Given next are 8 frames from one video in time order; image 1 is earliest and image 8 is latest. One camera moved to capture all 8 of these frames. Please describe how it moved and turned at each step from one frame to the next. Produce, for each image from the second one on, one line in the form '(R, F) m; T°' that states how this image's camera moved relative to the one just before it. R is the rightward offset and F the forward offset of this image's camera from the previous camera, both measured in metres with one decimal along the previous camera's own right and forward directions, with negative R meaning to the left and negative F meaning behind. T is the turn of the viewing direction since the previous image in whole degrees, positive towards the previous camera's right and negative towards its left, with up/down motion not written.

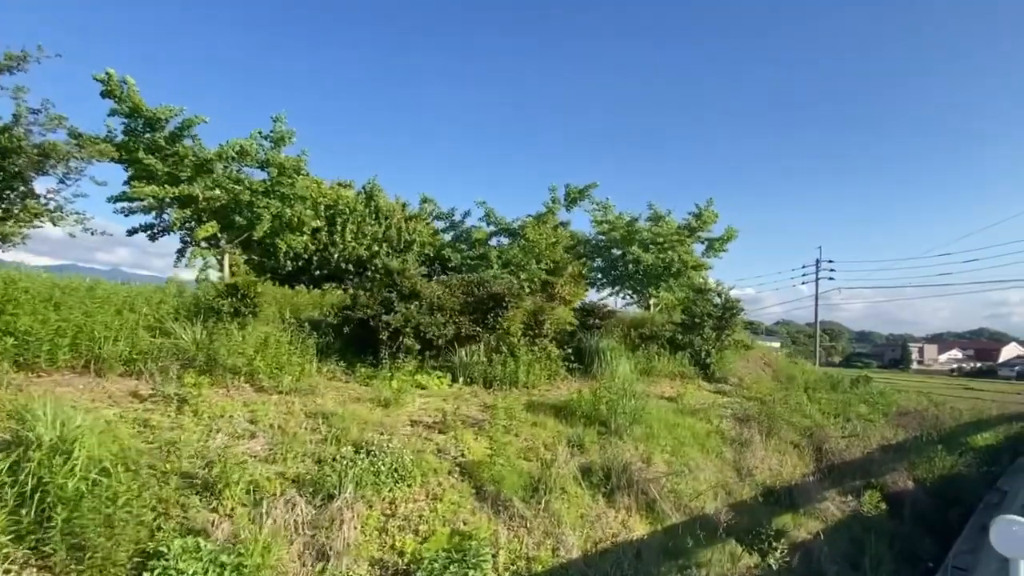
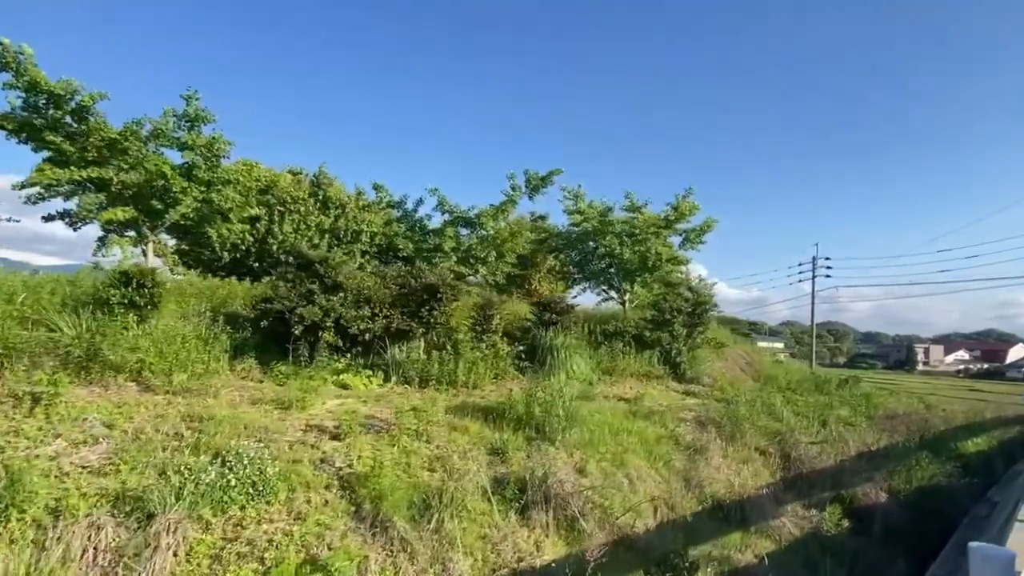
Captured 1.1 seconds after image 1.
(+1.1, +0.8) m; -1°
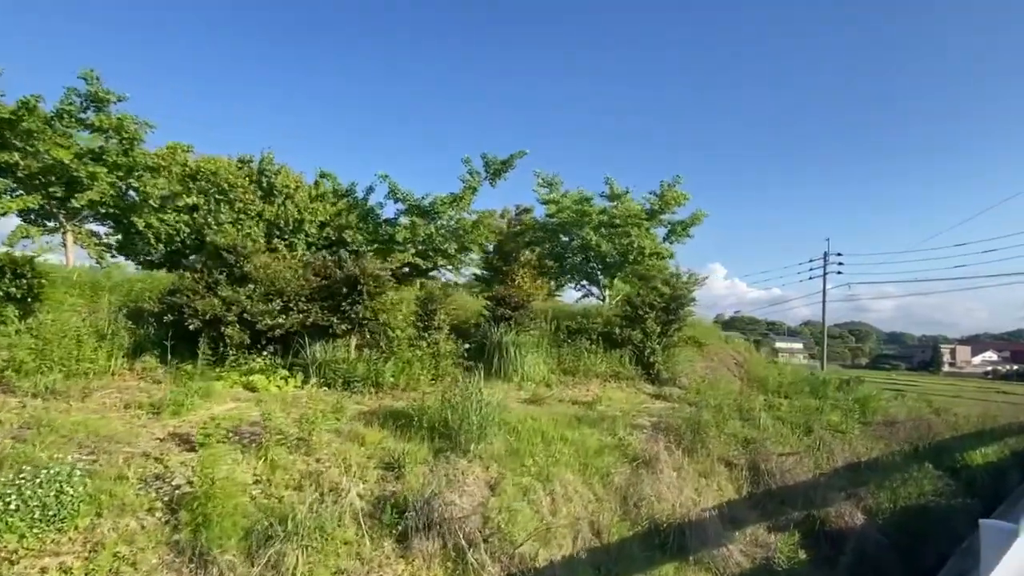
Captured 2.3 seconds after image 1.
(+1.2, +0.9) m; -2°
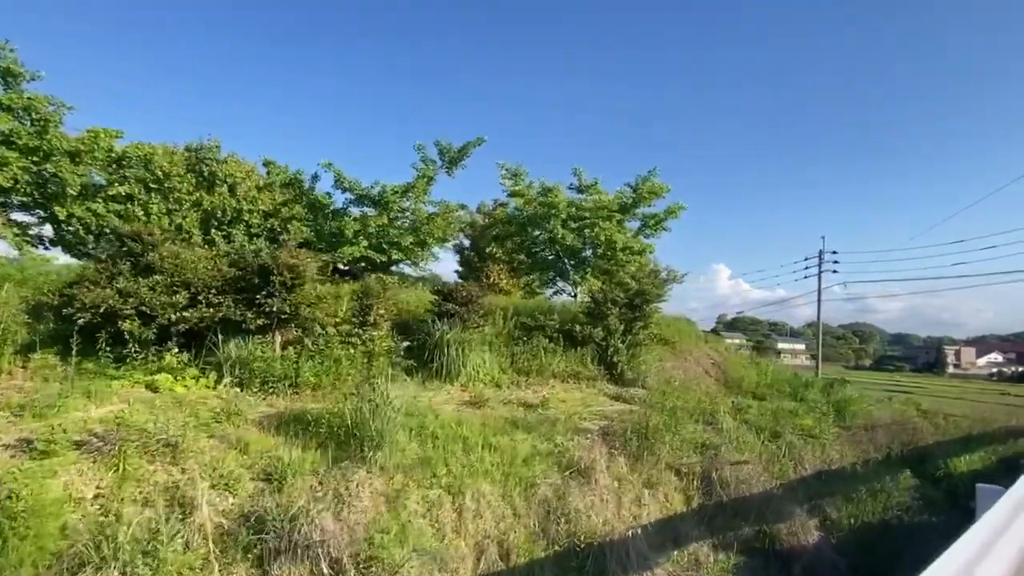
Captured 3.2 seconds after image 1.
(+0.9, +0.6) m; 0°
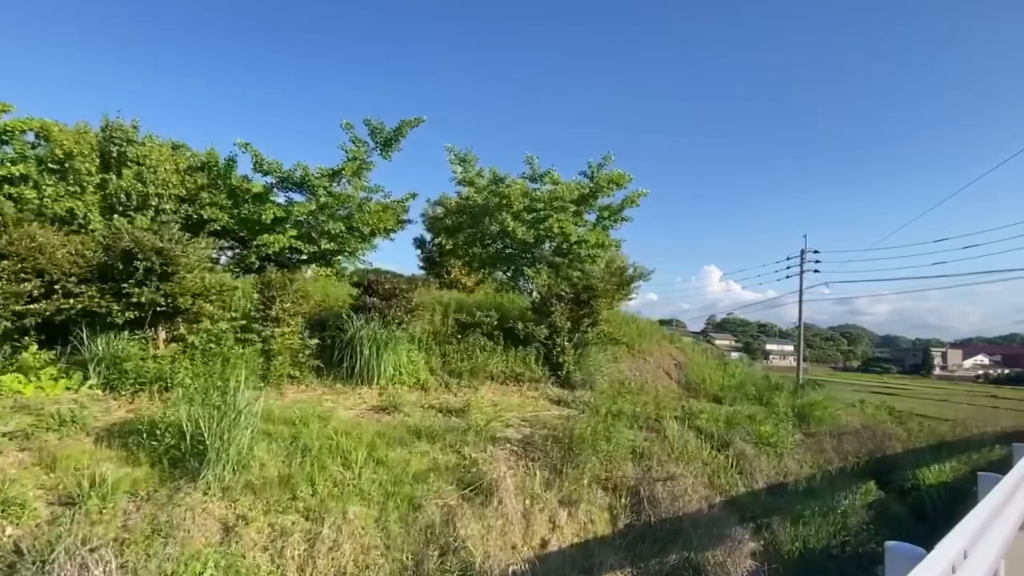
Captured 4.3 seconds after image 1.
(+1.0, +0.8) m; +1°
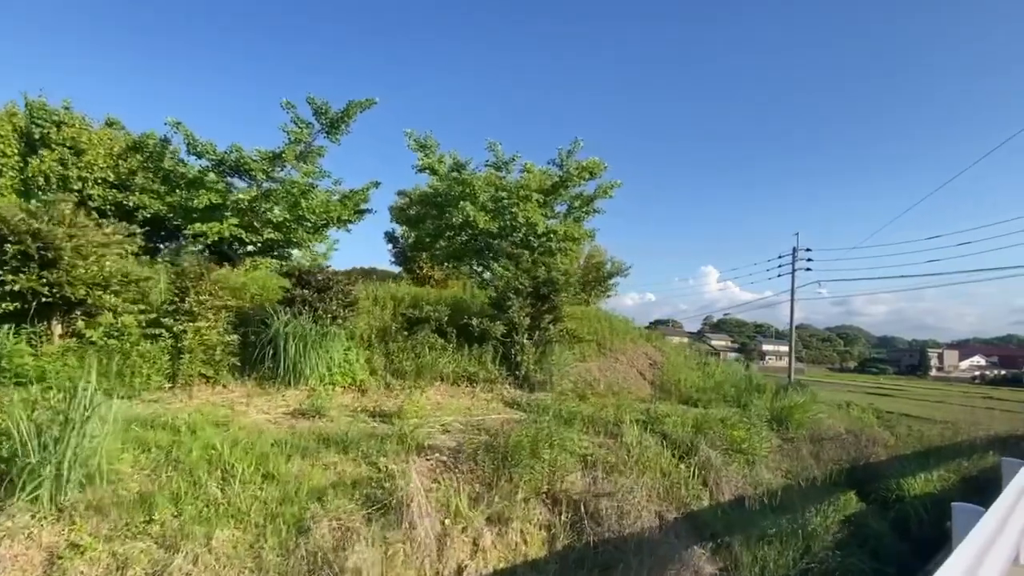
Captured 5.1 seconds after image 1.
(+0.7, +0.7) m; 0°
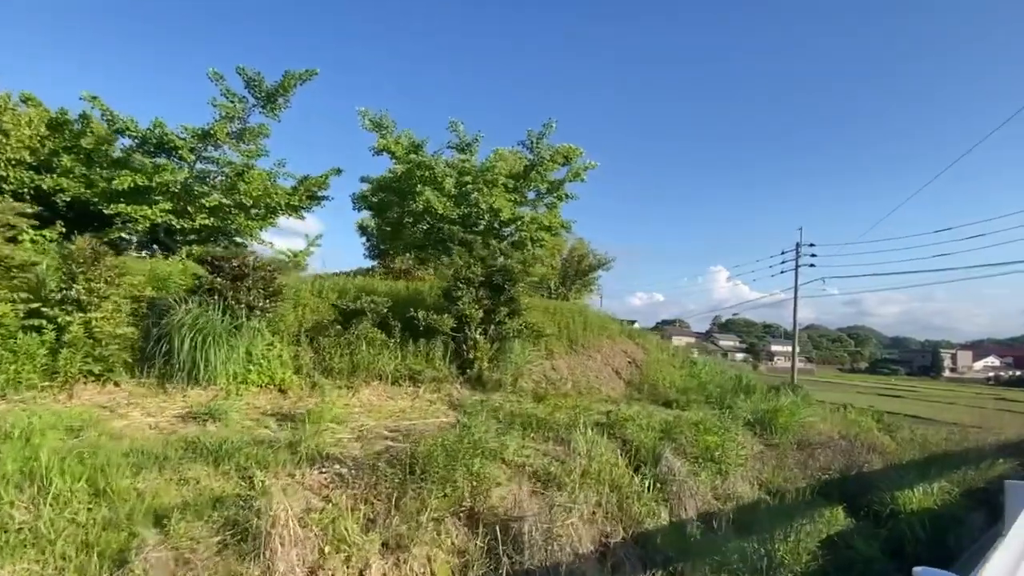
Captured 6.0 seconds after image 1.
(+0.8, +0.8) m; -1°
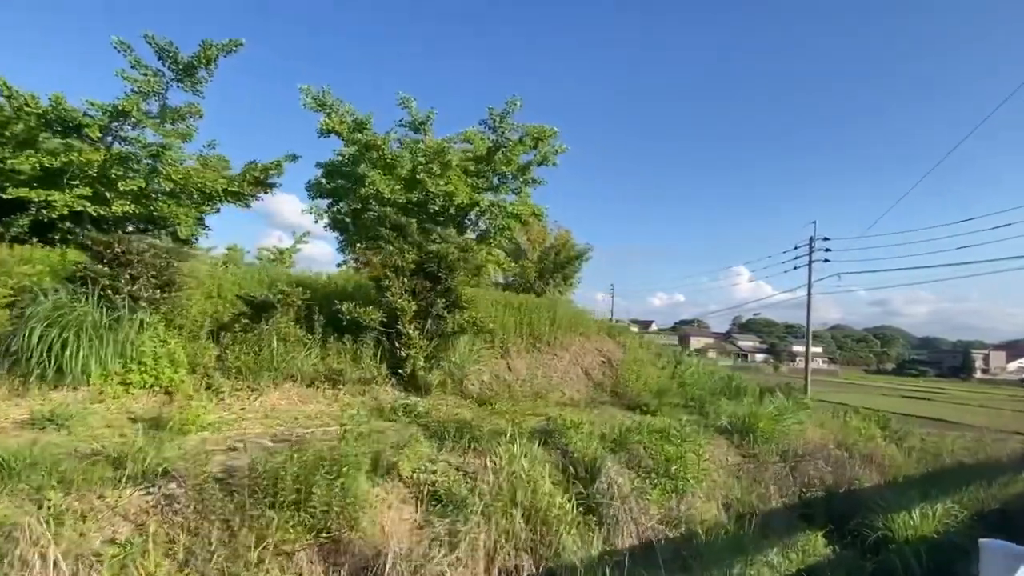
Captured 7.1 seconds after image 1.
(+1.0, +0.9) m; -2°
